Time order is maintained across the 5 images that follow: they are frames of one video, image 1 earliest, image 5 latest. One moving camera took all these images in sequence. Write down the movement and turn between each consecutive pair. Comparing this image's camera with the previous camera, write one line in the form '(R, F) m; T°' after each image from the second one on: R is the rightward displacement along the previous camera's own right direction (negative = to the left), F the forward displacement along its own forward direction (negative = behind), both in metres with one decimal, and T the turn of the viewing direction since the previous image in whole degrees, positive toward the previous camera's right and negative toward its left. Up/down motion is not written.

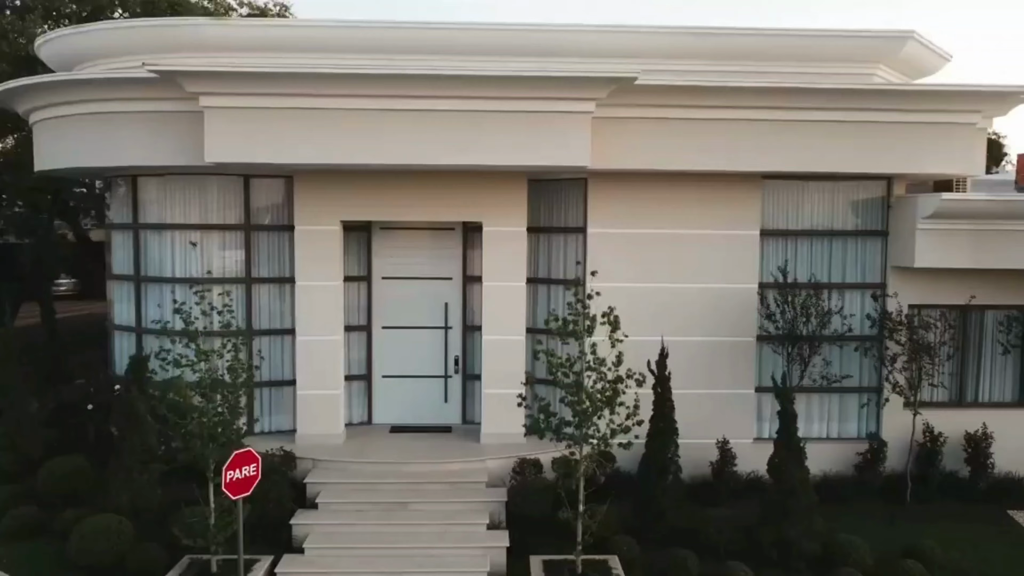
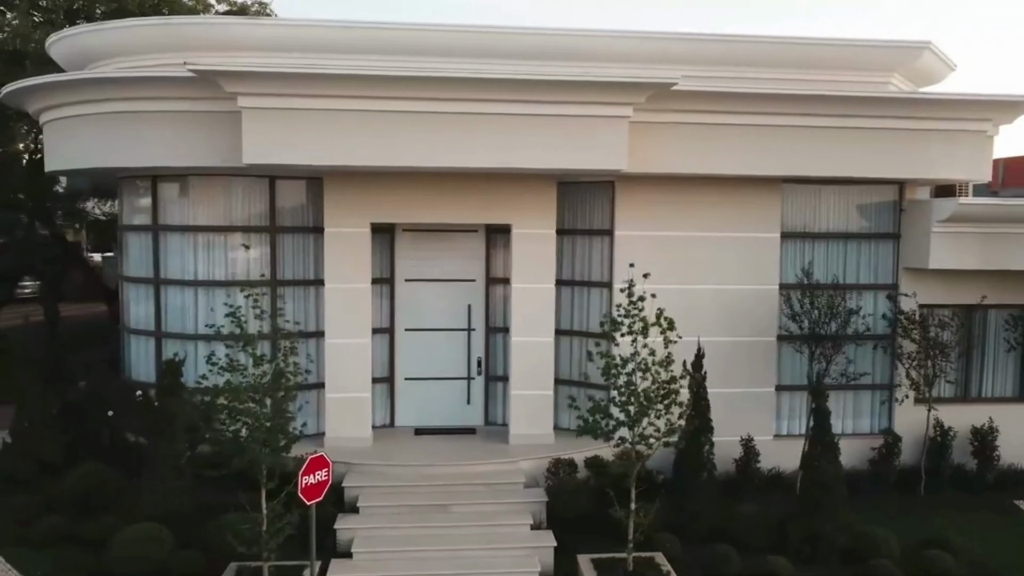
(-1.0, 0.0) m; +4°
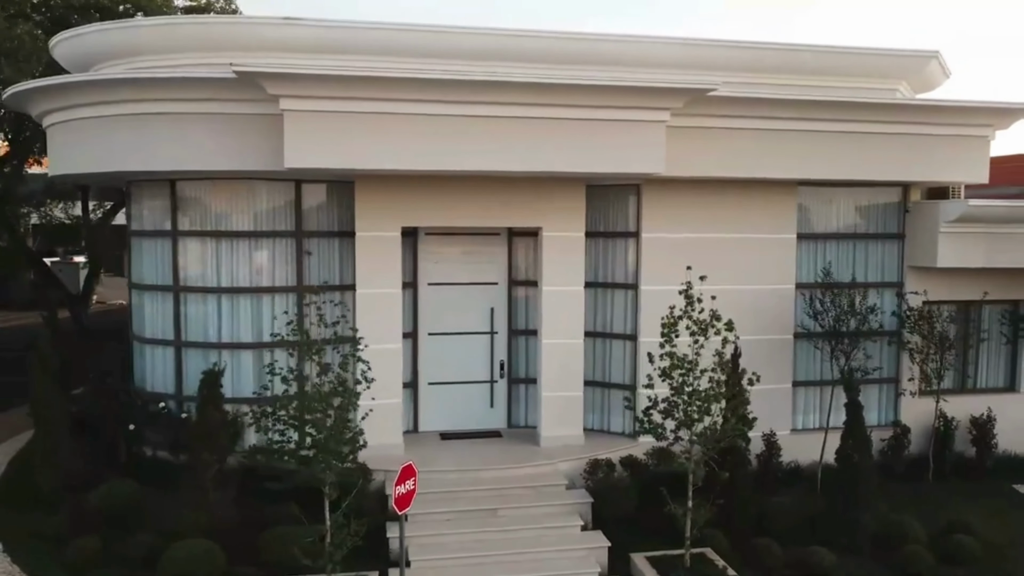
(-1.3, 0.0) m; +5°
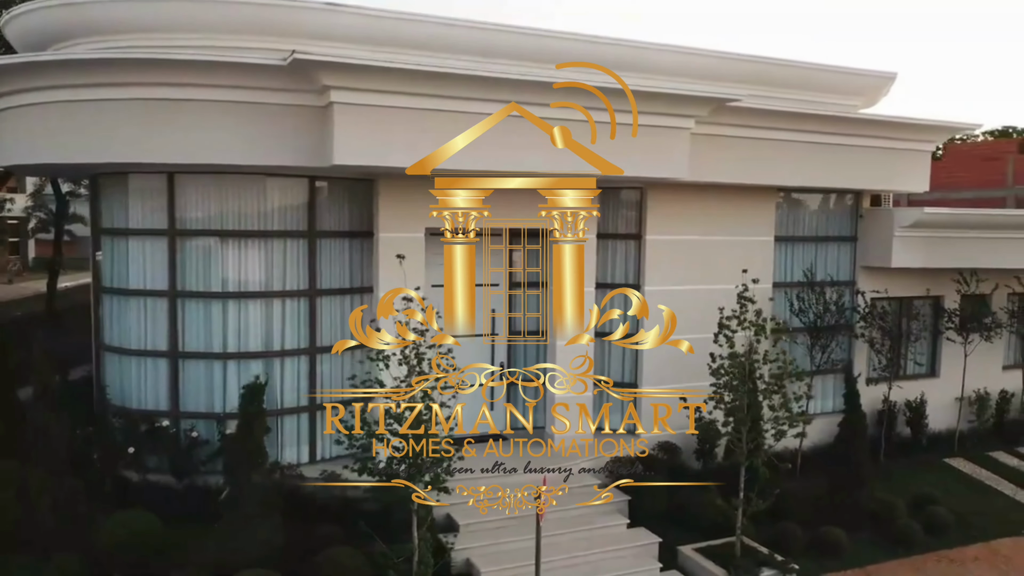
(-2.5, +0.4) m; +13°
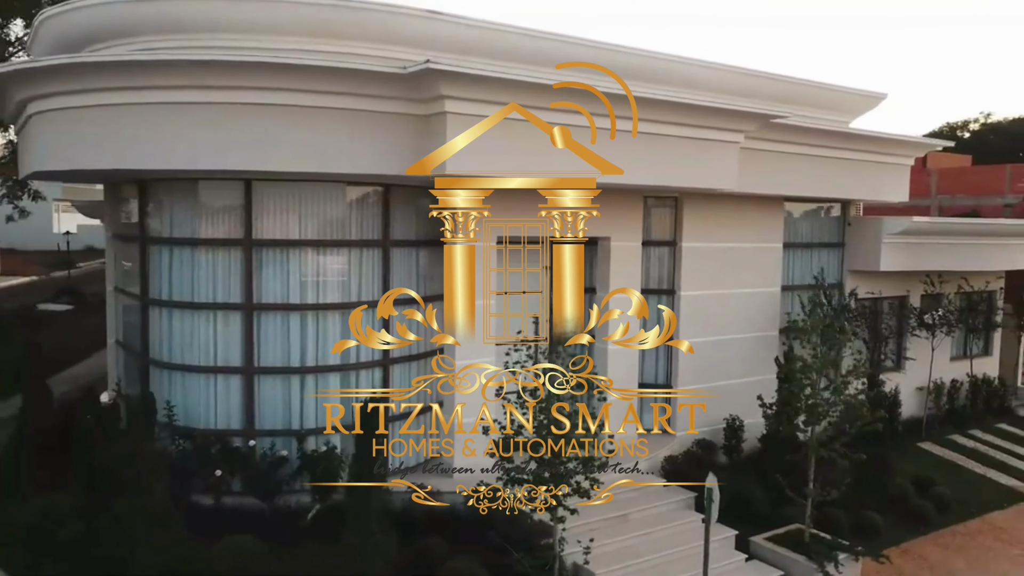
(-2.5, +0.1) m; +10°
